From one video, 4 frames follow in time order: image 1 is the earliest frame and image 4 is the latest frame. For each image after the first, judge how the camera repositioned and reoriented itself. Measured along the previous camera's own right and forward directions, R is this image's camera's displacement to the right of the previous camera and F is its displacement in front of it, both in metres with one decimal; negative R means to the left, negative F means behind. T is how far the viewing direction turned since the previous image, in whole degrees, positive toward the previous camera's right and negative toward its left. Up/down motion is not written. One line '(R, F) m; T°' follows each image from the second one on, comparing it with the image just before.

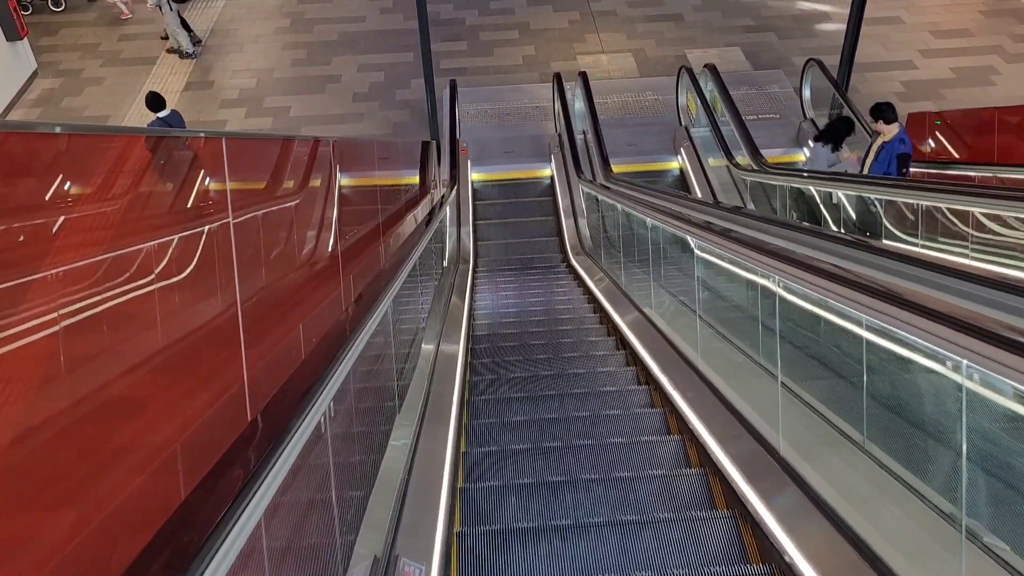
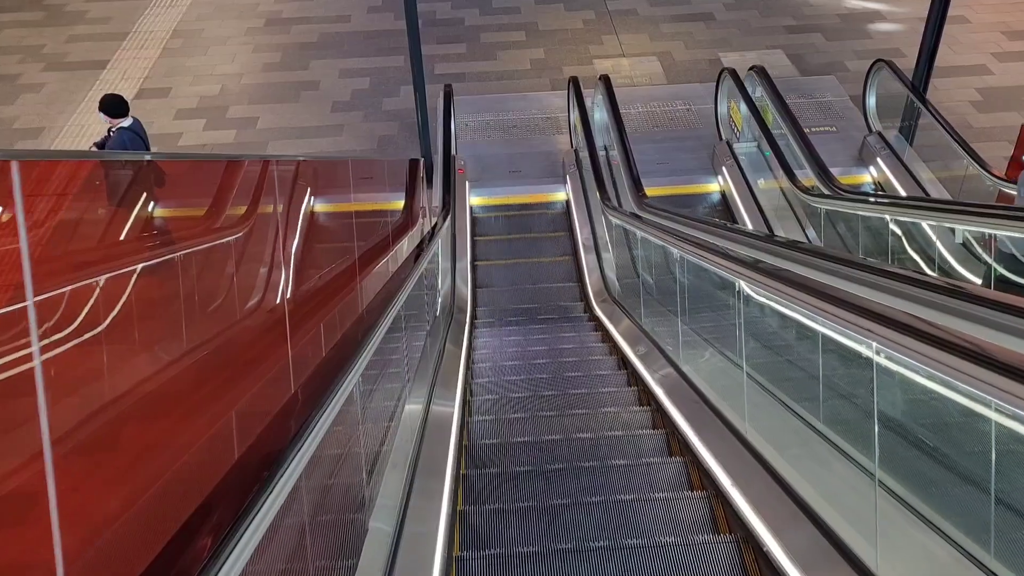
(0.0, +1.0) m; 0°
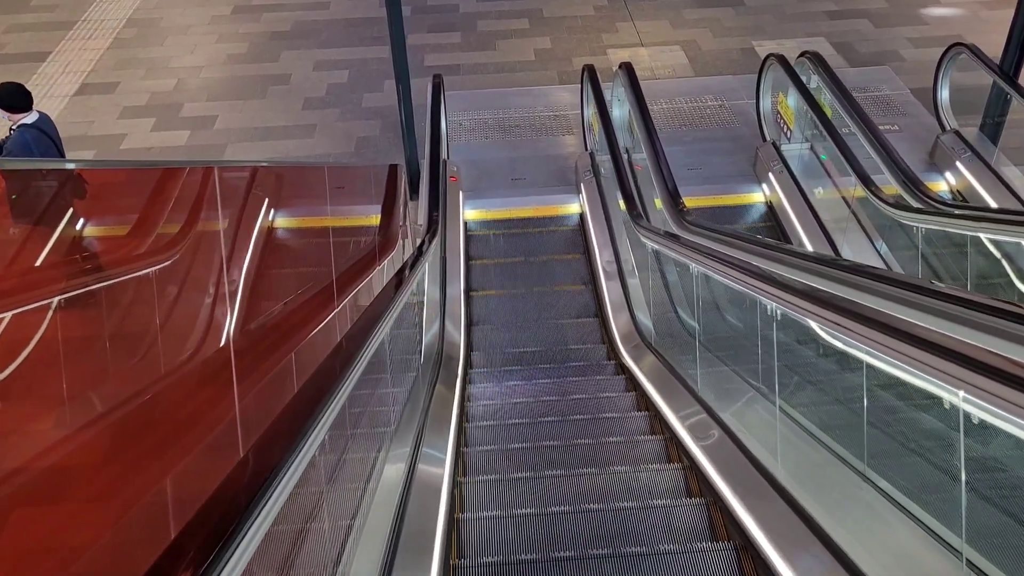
(0.0, +0.8) m; 0°
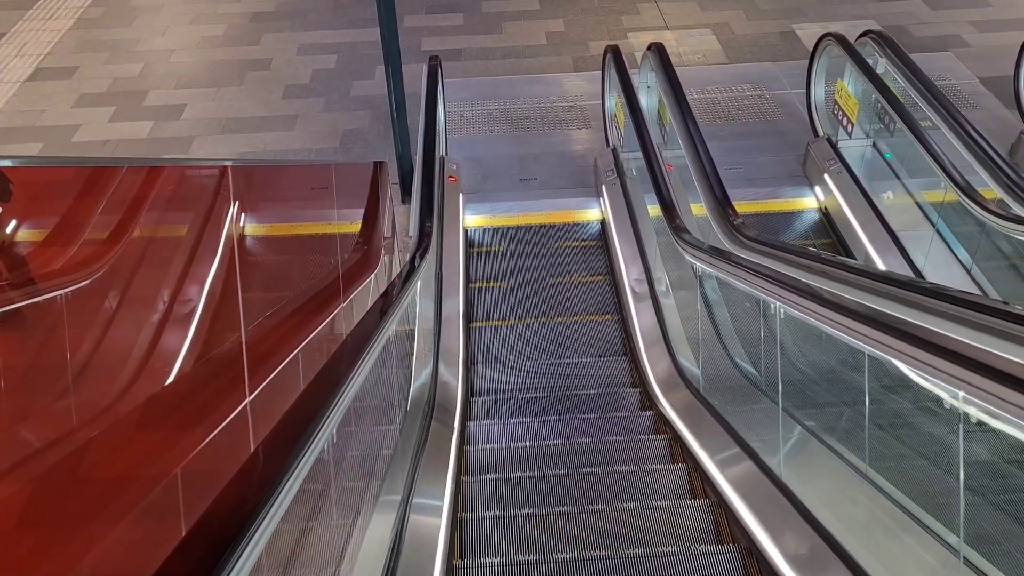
(0.0, +0.6) m; 0°
